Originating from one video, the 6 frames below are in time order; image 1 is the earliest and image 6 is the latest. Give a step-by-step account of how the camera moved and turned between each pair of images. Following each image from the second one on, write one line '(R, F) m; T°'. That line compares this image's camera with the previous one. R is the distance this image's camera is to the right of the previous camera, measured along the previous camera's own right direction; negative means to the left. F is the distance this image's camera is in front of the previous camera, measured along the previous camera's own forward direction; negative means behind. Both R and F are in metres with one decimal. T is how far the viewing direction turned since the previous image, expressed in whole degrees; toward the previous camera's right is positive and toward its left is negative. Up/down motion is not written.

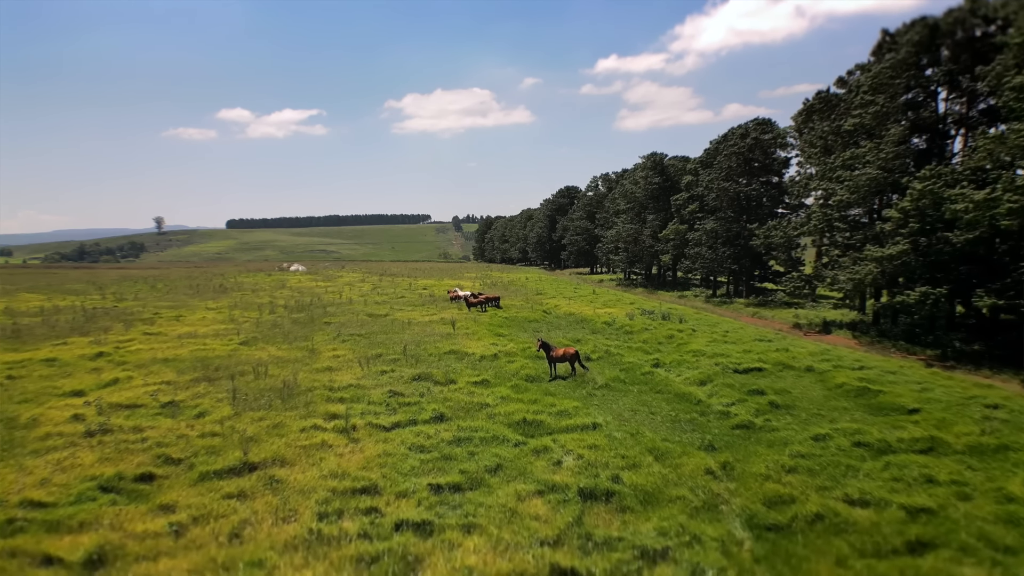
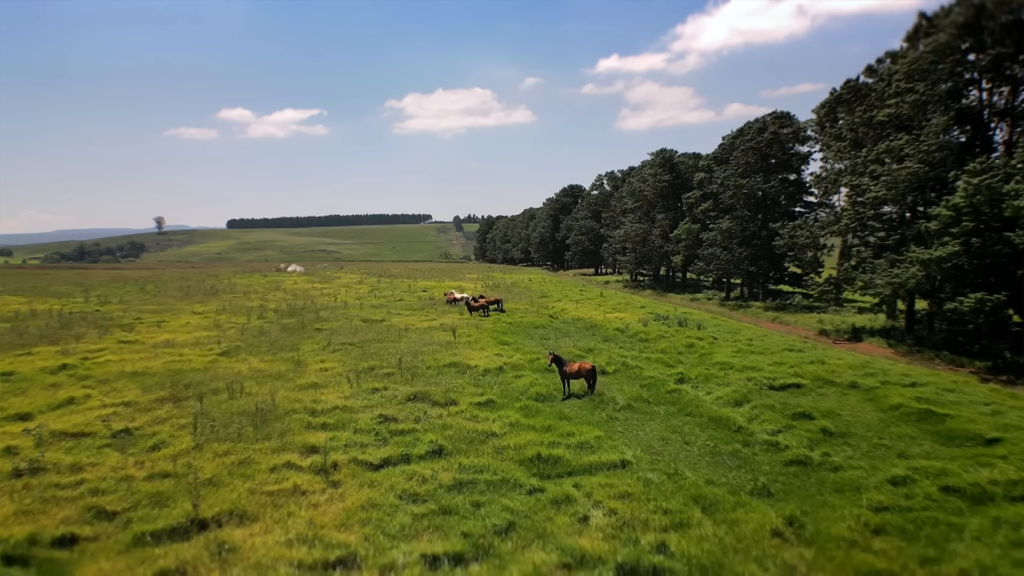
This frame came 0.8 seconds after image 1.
(-0.2, +1.9) m; 0°
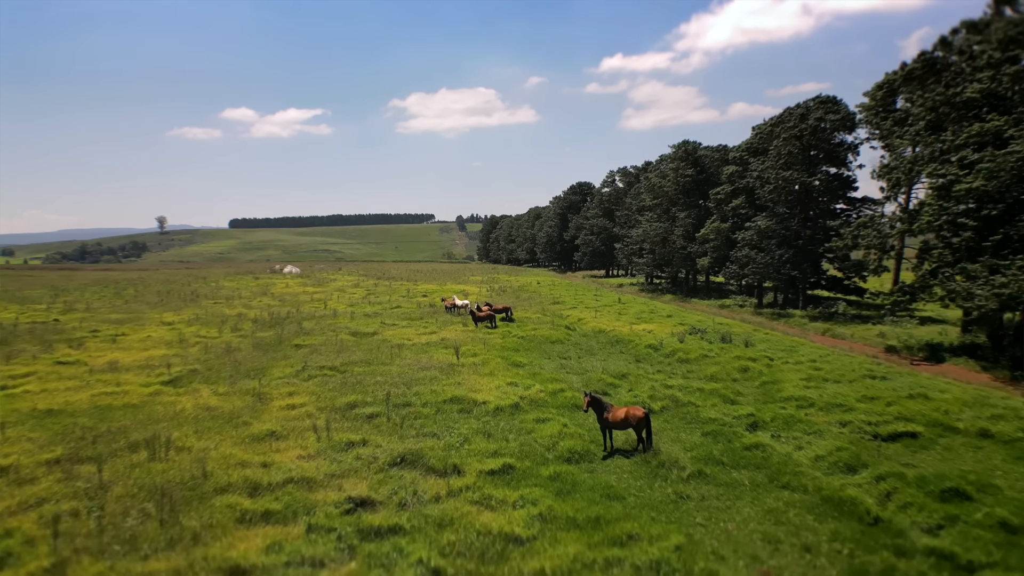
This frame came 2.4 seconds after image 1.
(-0.3, +3.8) m; 0°
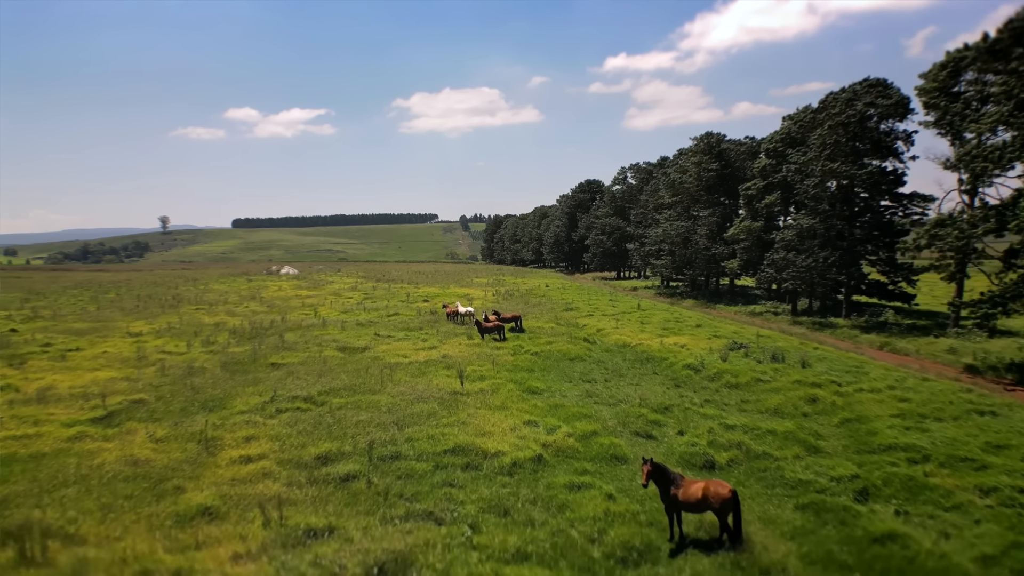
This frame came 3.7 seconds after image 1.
(-0.3, +3.3) m; 0°
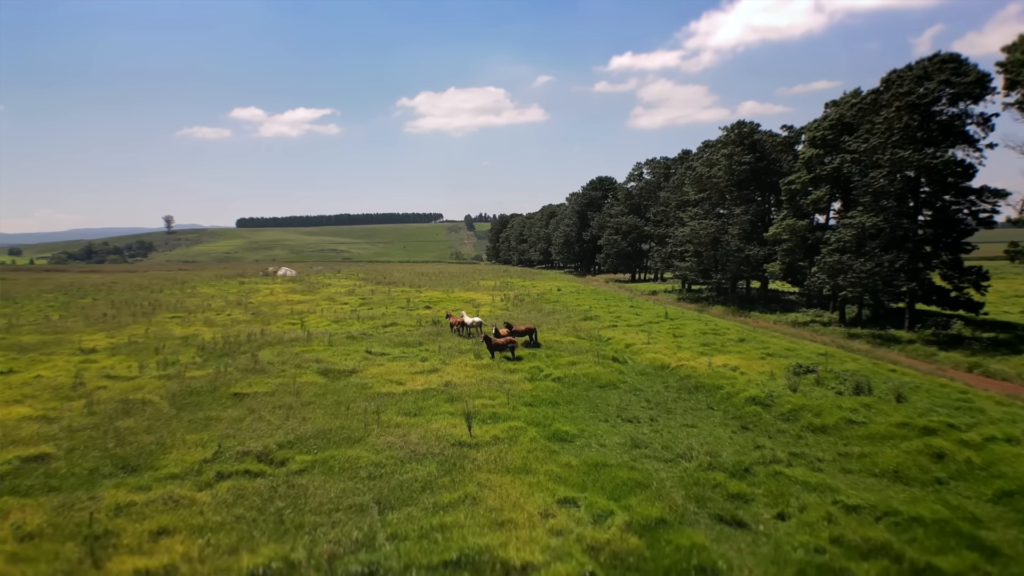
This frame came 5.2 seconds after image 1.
(-0.3, +3.6) m; 0°
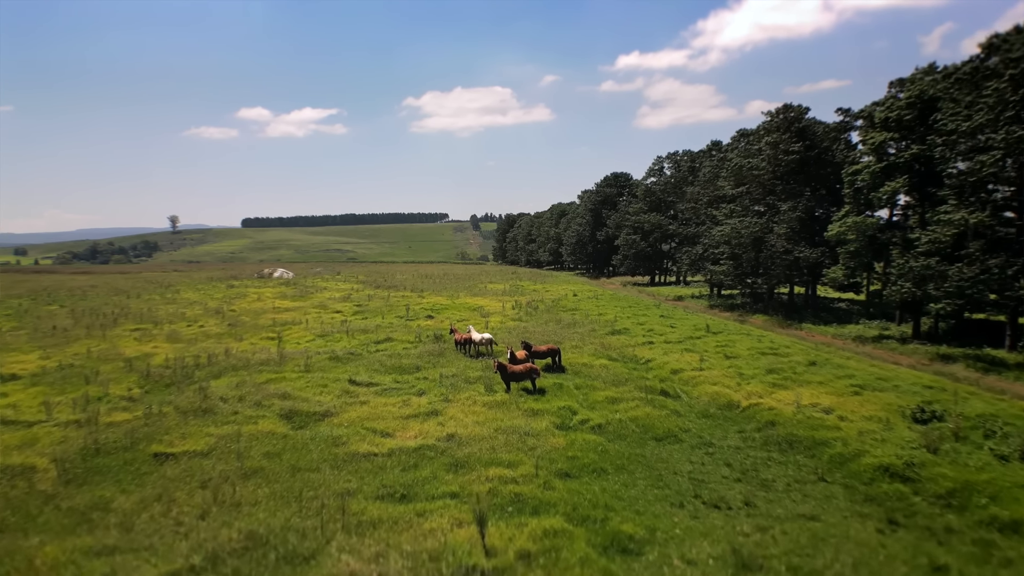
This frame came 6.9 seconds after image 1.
(-0.3, +4.3) m; 0°
